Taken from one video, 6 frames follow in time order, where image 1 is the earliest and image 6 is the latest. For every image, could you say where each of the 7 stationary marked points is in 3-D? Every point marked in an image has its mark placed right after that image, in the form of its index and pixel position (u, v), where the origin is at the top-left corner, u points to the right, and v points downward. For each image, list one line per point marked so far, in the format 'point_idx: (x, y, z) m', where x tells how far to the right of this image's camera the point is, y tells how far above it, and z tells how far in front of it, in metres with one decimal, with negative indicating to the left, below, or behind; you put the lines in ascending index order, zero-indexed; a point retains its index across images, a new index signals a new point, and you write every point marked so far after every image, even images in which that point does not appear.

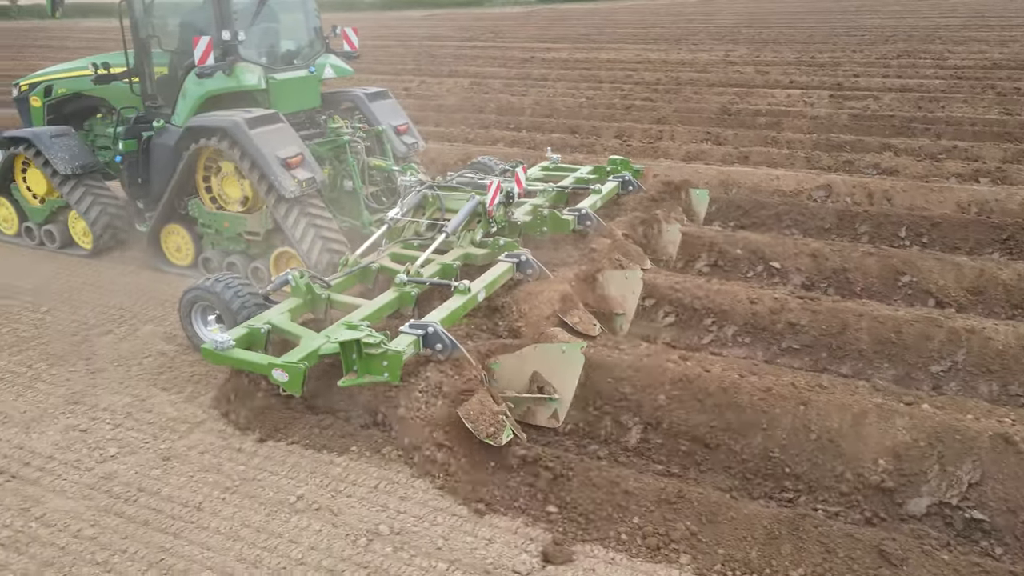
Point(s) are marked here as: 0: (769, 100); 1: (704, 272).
0: (+5.0, +3.6, +14.5) m
1: (+1.6, +0.1, +6.0) m
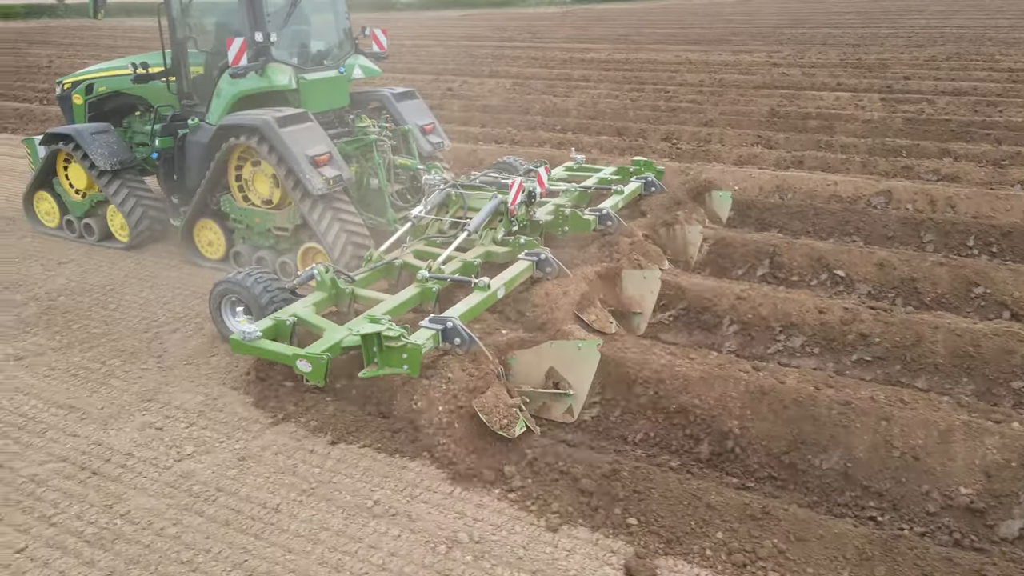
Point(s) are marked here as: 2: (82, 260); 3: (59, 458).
0: (+5.9, +3.5, +14.3) m
1: (+2.0, +0.1, +6.0) m
2: (-3.8, +0.3, +6.6) m
3: (-2.2, -0.8, +3.7) m
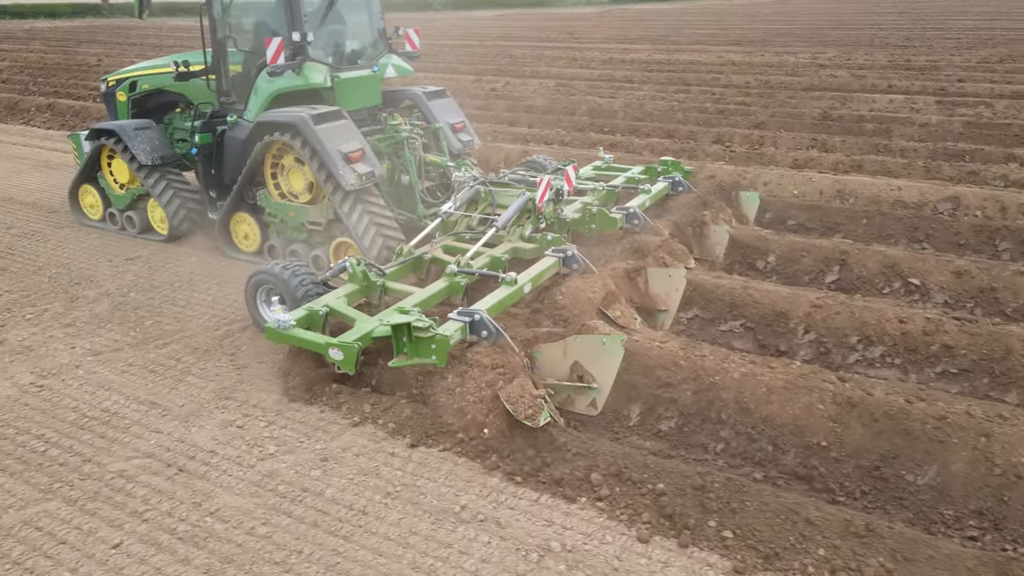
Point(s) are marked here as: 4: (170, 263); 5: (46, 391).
0: (+6.7, +3.4, +14.0) m
1: (+2.5, 0.0, +5.8) m
2: (-3.3, +0.3, +6.7) m
3: (-1.8, -0.8, +3.7) m
4: (-3.0, +0.2, +6.5) m
5: (-2.7, -0.6, +4.3) m
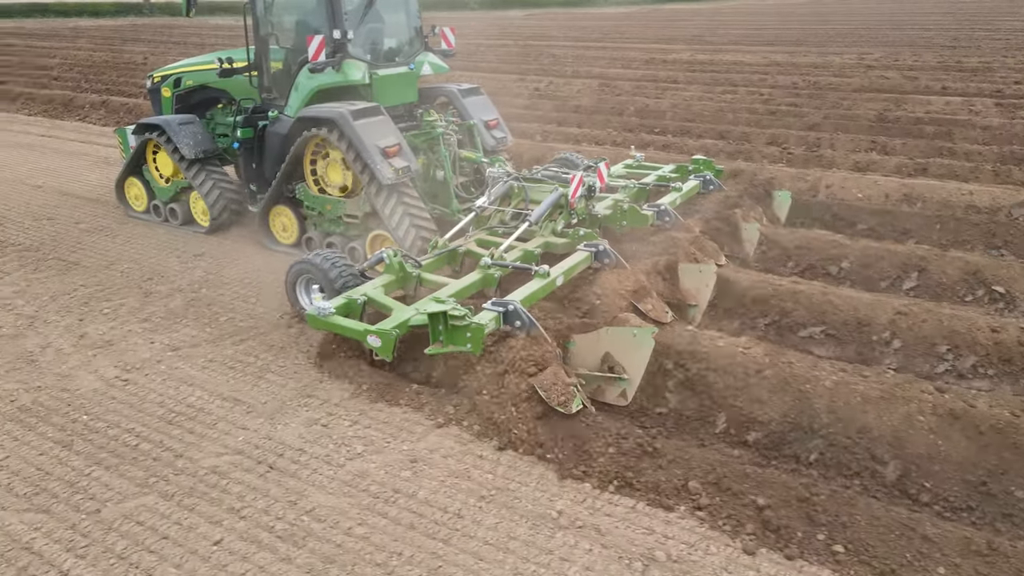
0: (+7.6, +3.3, +13.7) m
1: (+3.0, 0.0, +5.7) m
2: (-2.7, +0.3, +6.8) m
3: (-1.4, -0.8, +3.7) m
4: (-2.4, +0.2, +6.6) m
5: (-2.2, -0.6, +4.4) m
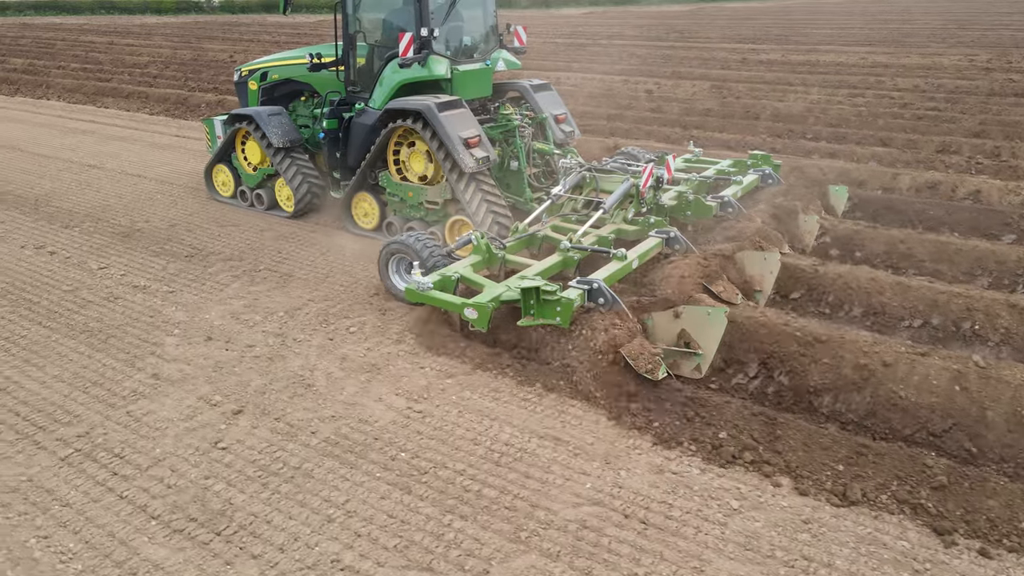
0: (+9.9, +3.0, +12.9) m
1: (+4.9, -0.3, +5.1) m
2: (-0.8, +0.2, +6.5) m
3: (+0.4, -1.0, +3.4) m
4: (-0.5, +0.1, +6.3) m
5: (-0.5, -0.7, +4.1) m
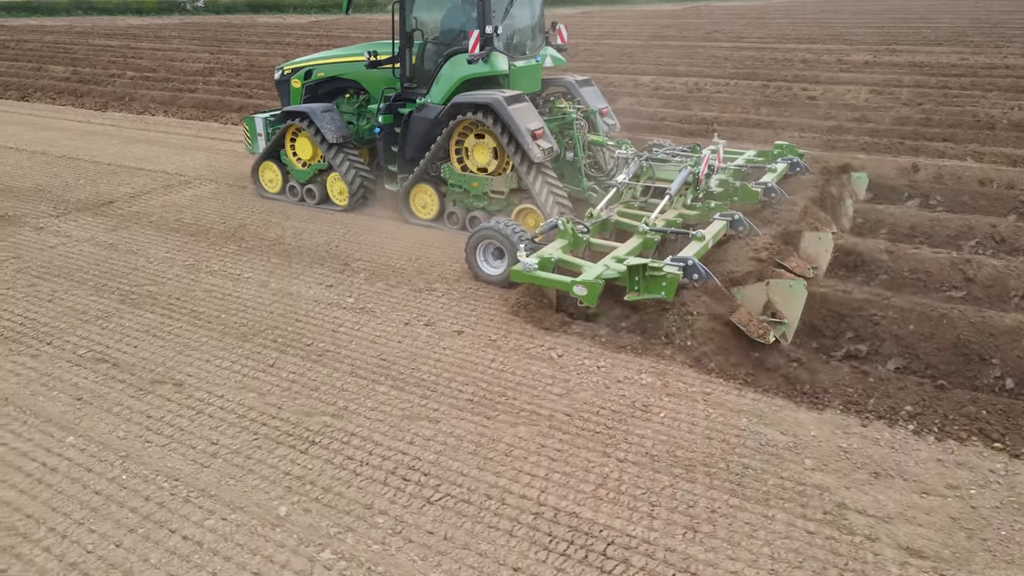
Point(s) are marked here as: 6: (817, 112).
0: (+13.3, +2.7, +12.0) m
1: (+8.7, -0.7, +4.0) m
2: (+3.0, -0.3, +5.2) m
3: (+4.3, -1.5, +2.1) m
4: (+3.2, -0.4, +5.0) m
5: (+3.4, -1.2, +2.8) m
6: (+5.5, +3.3, +13.8) m
